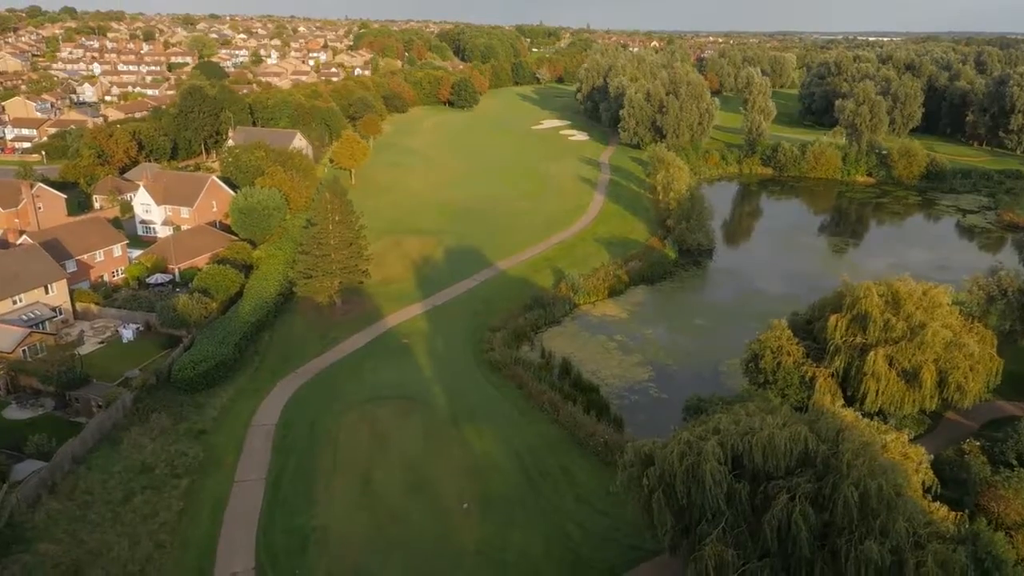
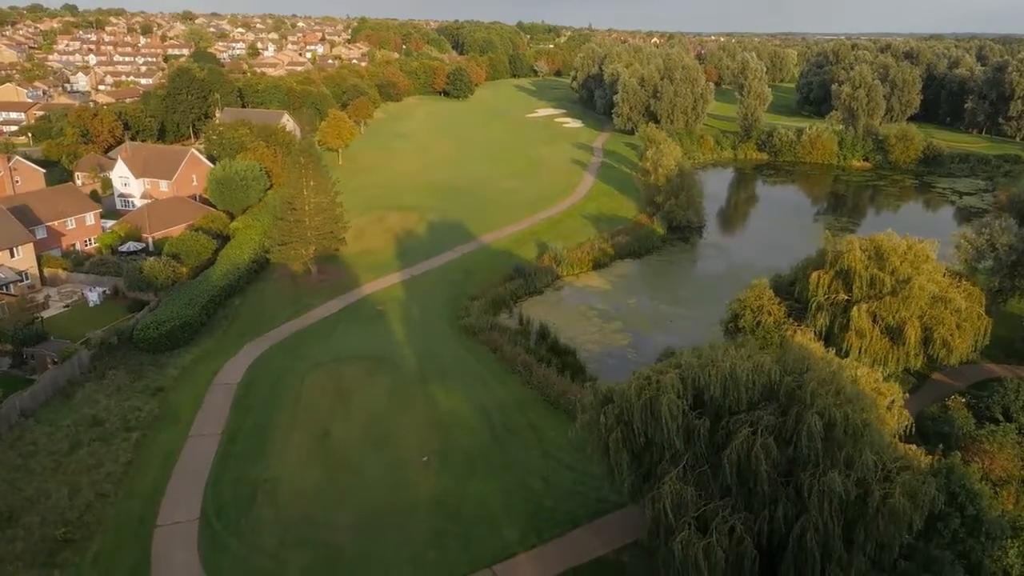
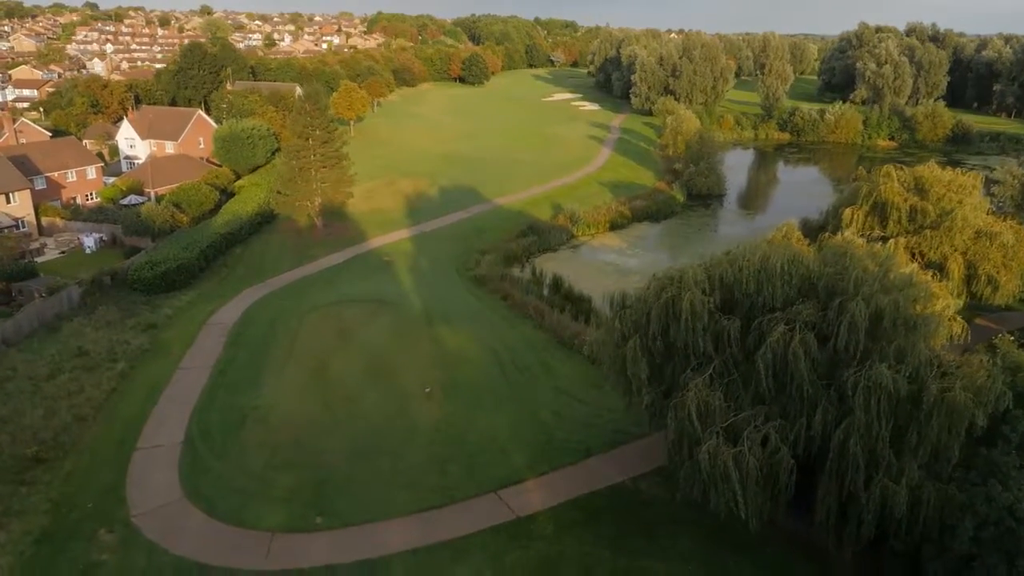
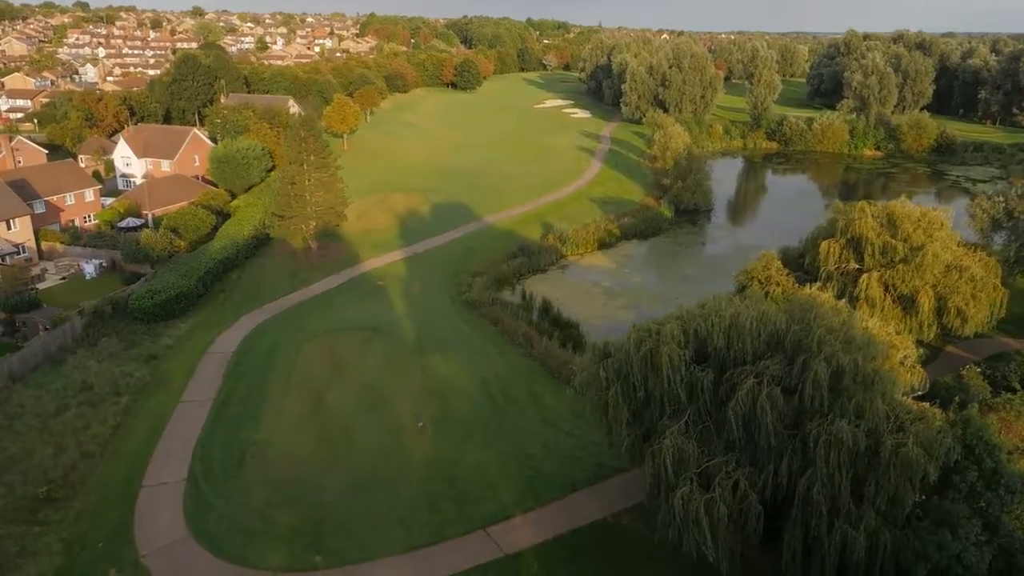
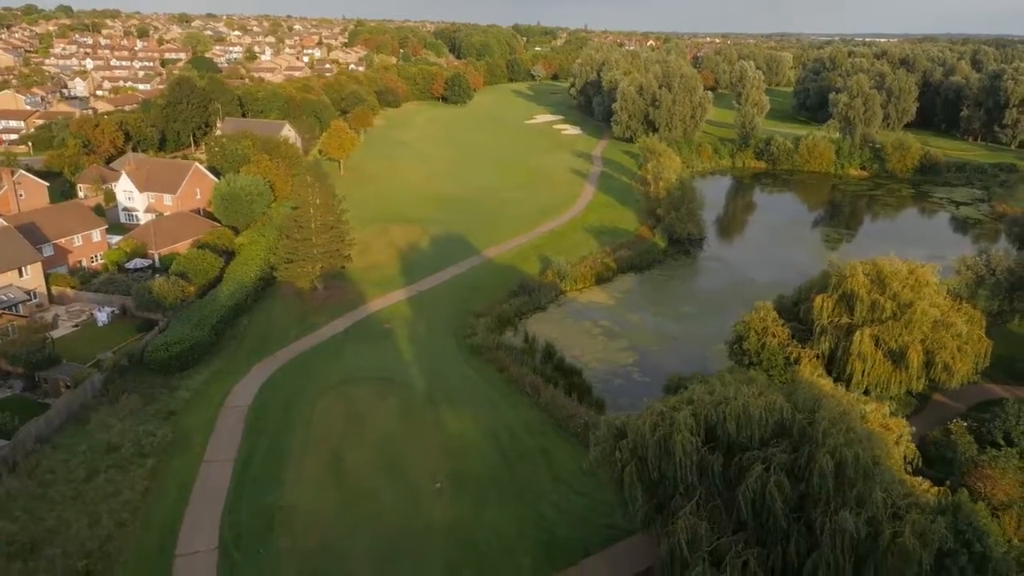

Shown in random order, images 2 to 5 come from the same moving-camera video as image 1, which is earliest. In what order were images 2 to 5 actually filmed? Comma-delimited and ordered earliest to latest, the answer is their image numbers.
5, 2, 4, 3
